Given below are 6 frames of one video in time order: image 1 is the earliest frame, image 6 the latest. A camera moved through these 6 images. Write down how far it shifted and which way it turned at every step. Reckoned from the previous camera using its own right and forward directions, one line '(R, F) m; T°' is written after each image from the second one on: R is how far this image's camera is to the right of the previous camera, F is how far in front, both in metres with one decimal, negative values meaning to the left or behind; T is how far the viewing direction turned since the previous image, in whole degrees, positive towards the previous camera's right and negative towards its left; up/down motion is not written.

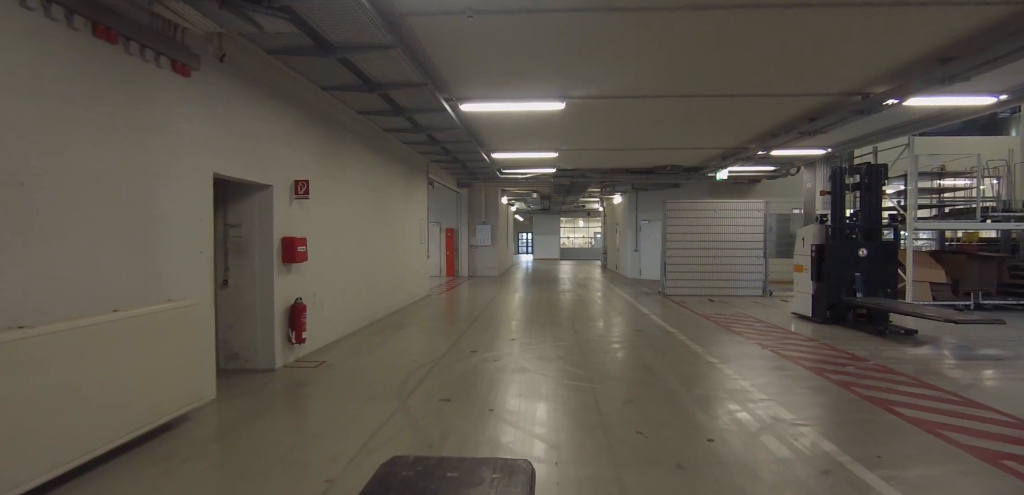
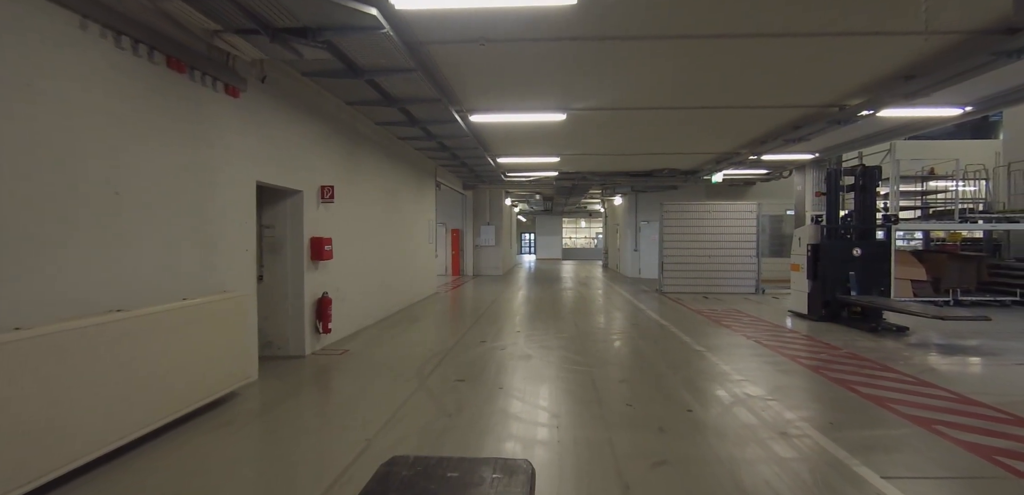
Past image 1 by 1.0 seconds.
(0.0, -0.5) m; 0°
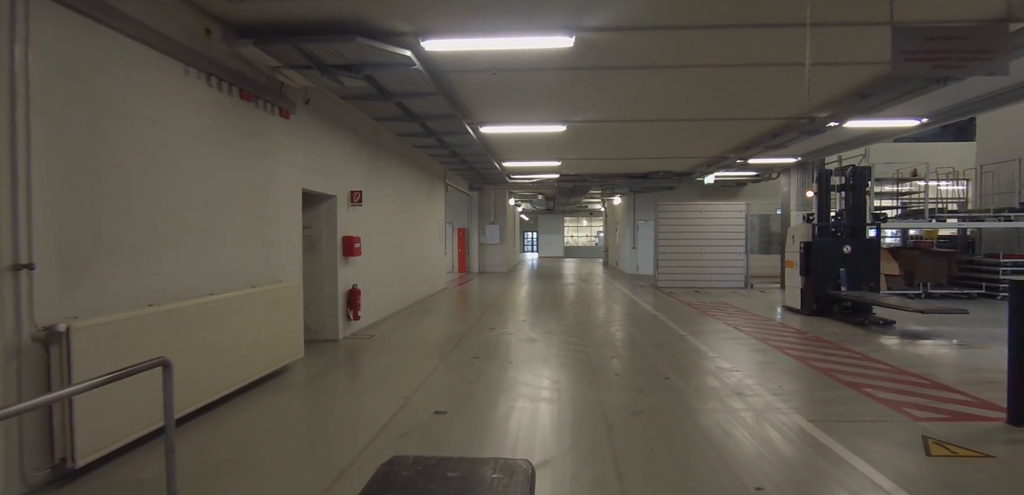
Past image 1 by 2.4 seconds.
(-0.1, -0.7) m; 0°
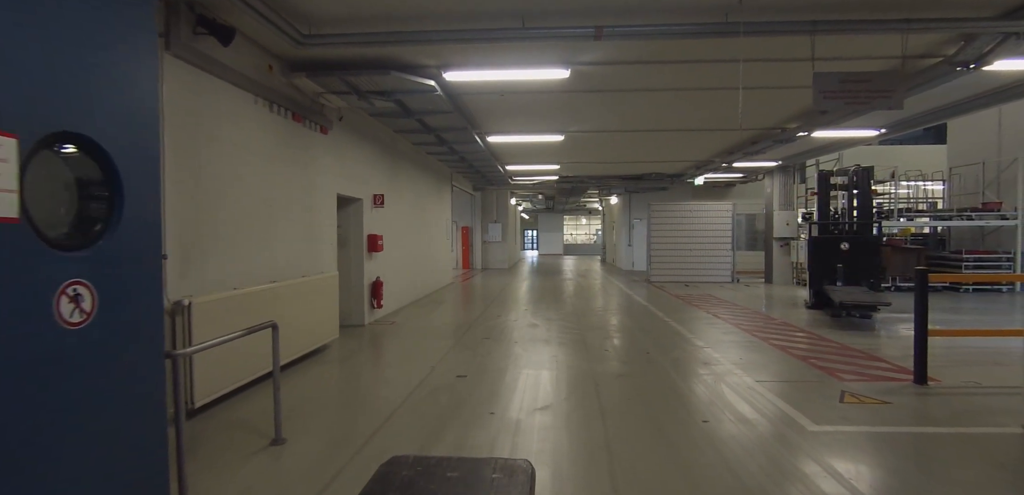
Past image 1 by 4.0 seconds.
(-0.1, -0.8) m; 0°
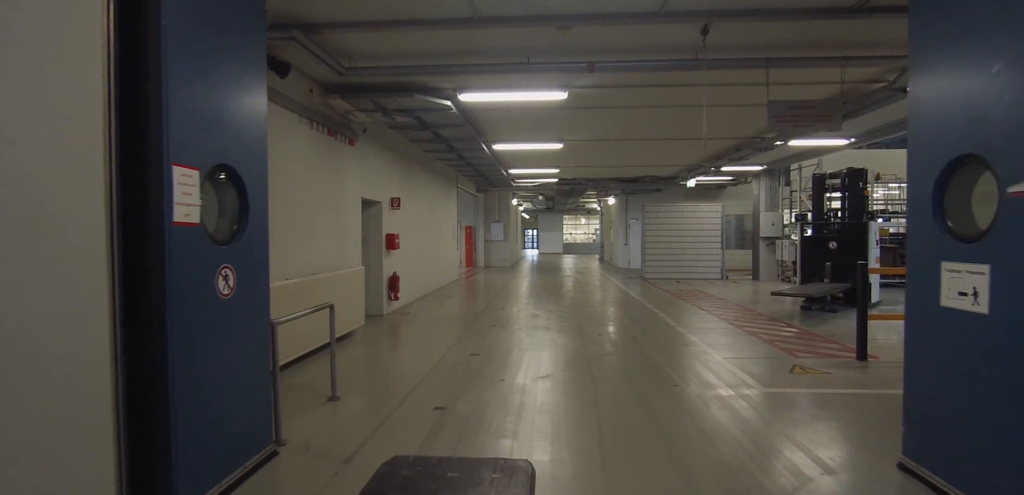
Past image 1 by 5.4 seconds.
(-0.1, -0.7) m; 0°
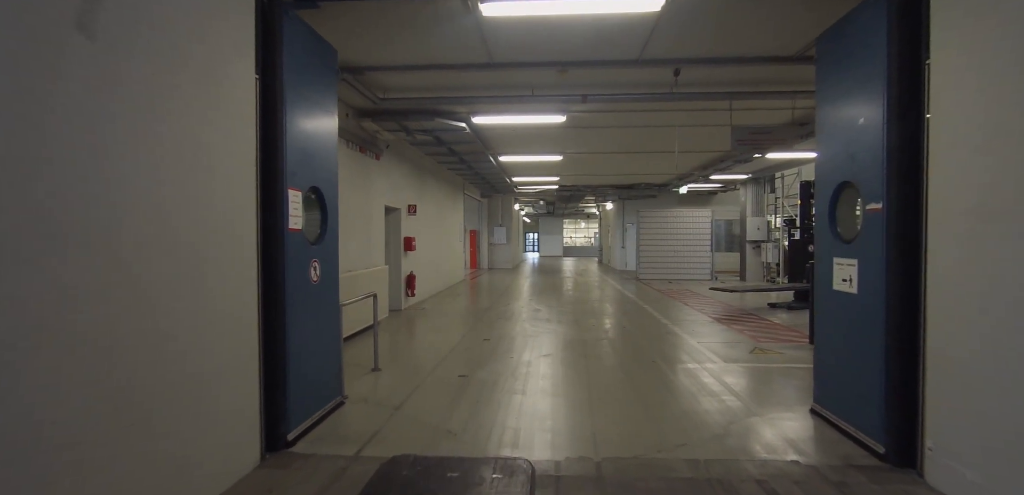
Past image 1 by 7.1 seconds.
(-0.1, -0.8) m; 0°
